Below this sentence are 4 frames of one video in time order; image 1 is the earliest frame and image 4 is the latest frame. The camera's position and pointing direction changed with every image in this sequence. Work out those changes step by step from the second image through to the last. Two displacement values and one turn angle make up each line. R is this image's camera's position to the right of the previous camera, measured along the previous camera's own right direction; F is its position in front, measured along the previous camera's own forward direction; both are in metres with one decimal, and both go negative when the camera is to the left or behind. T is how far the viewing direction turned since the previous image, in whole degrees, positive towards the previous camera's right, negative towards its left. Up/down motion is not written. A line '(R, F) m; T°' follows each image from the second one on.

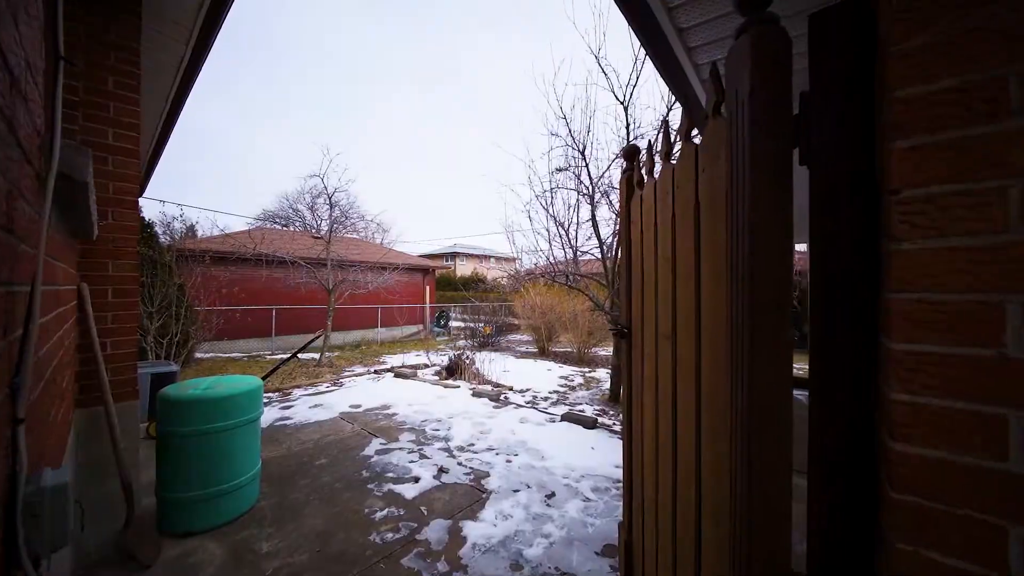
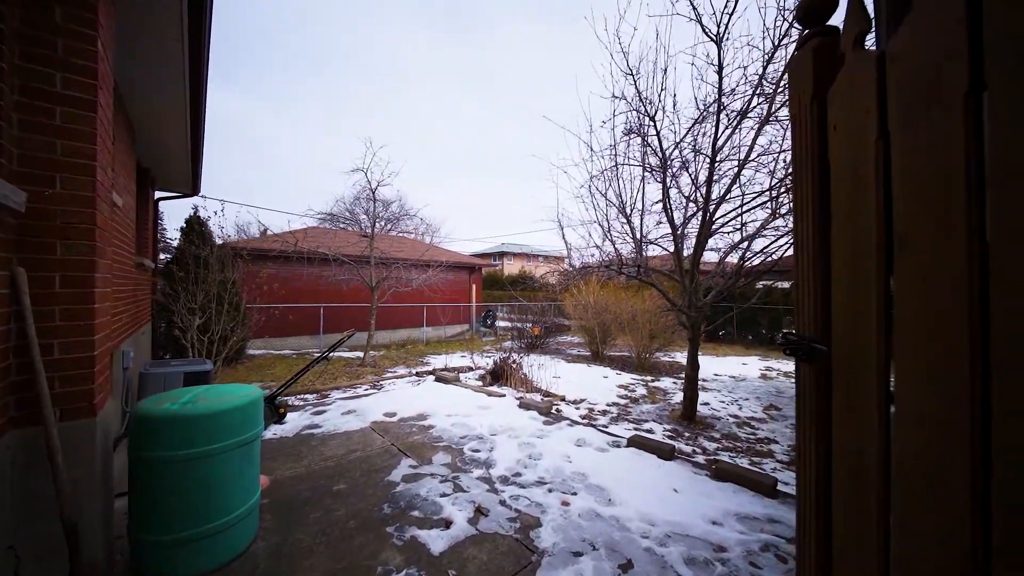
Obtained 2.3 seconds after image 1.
(-0.1, +0.8) m; -7°
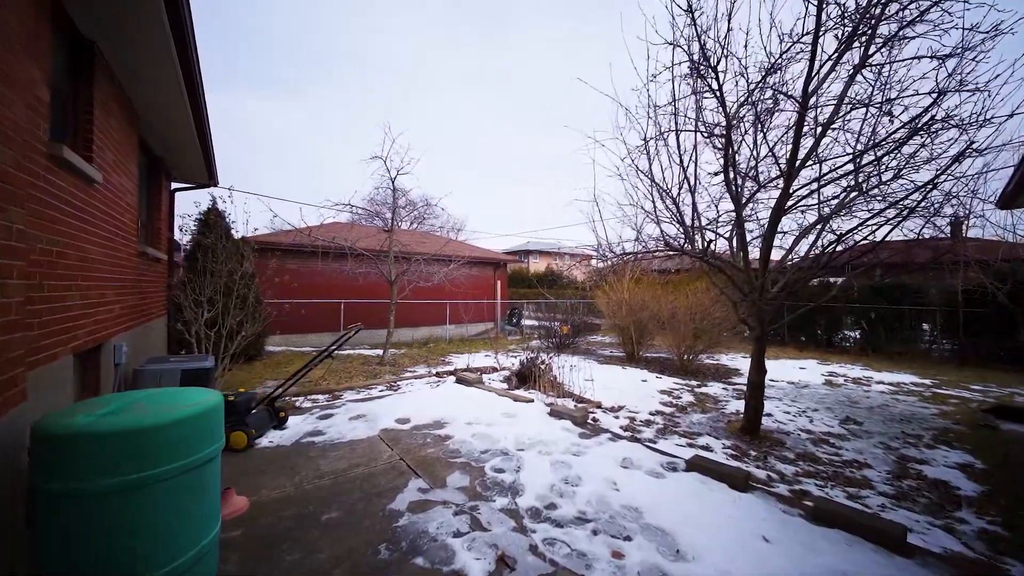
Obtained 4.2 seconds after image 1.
(0.0, +0.7) m; -4°
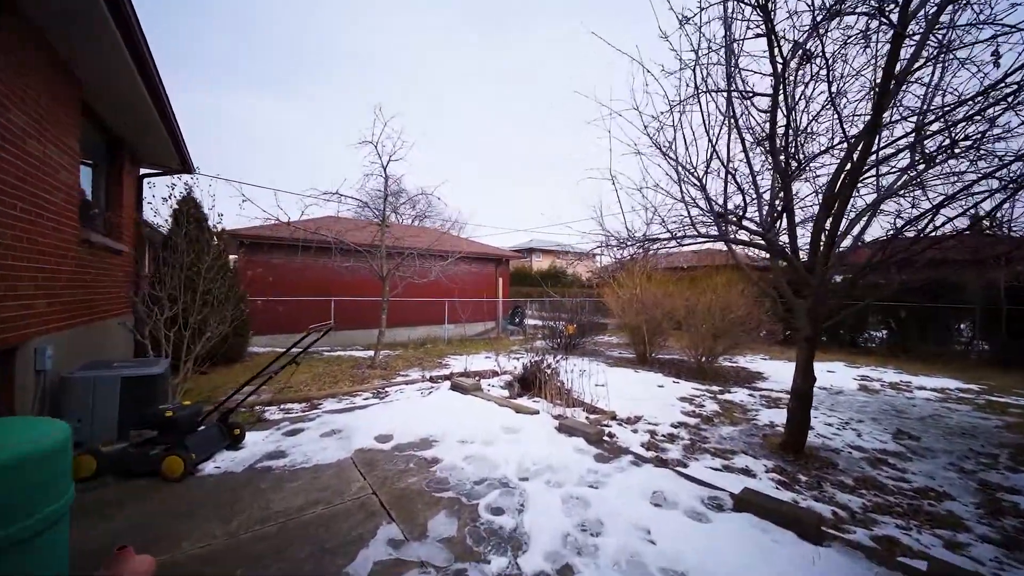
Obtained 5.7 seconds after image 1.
(0.0, +0.7) m; 0°
